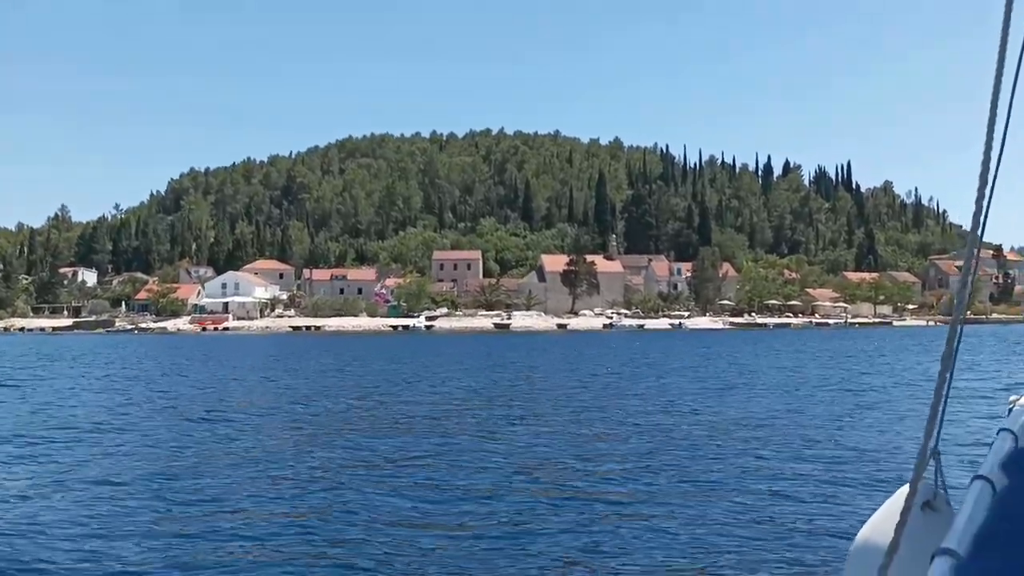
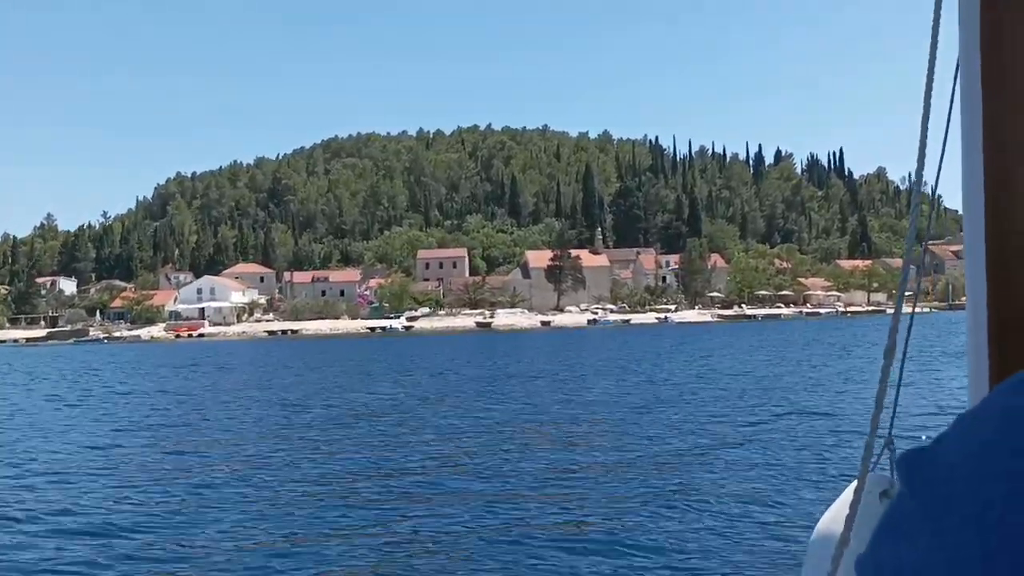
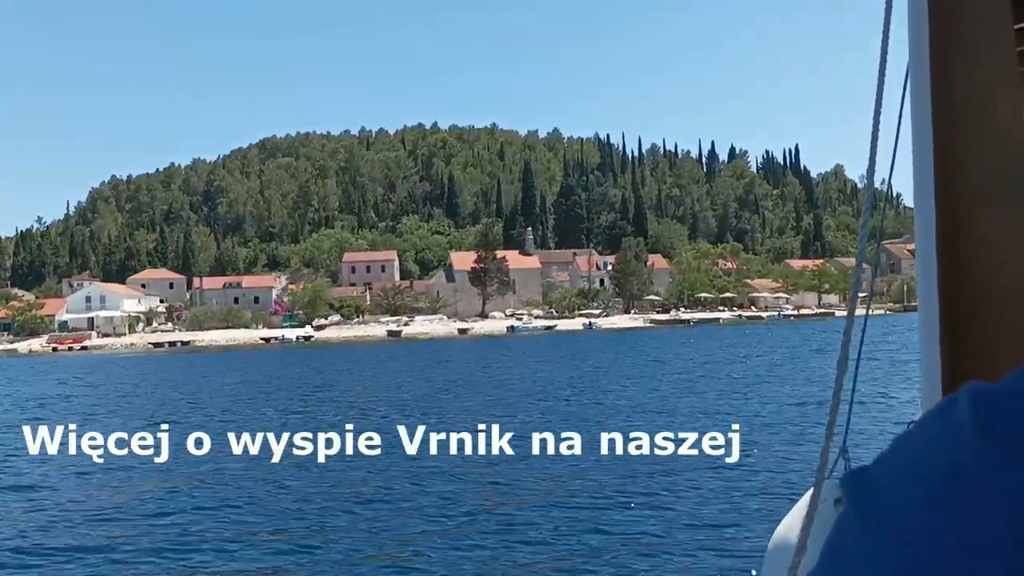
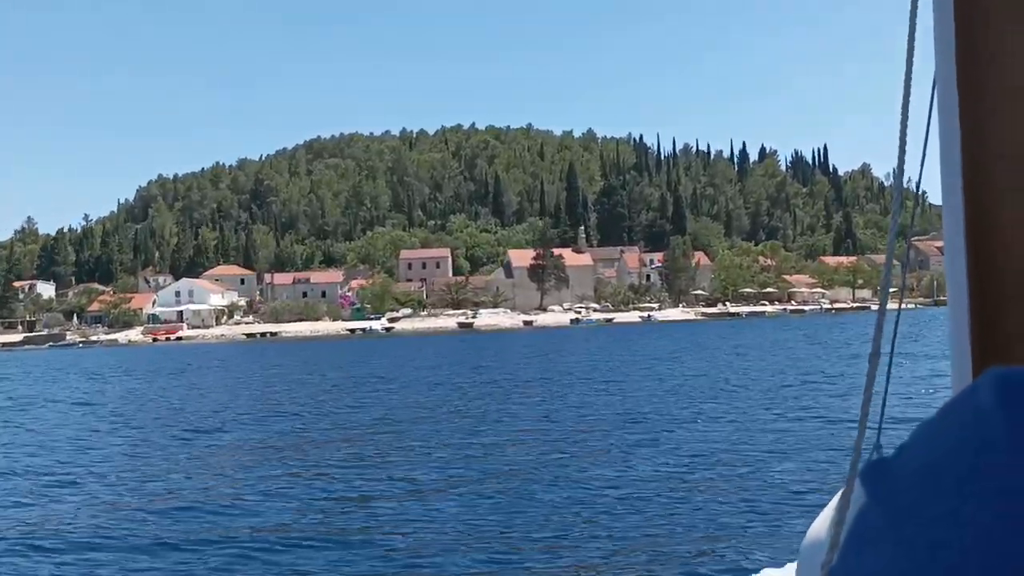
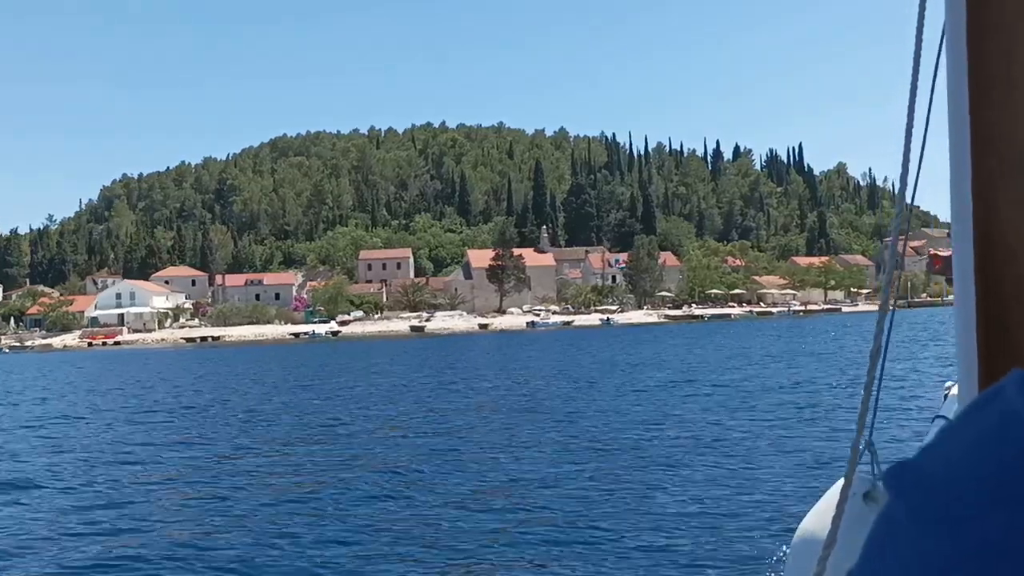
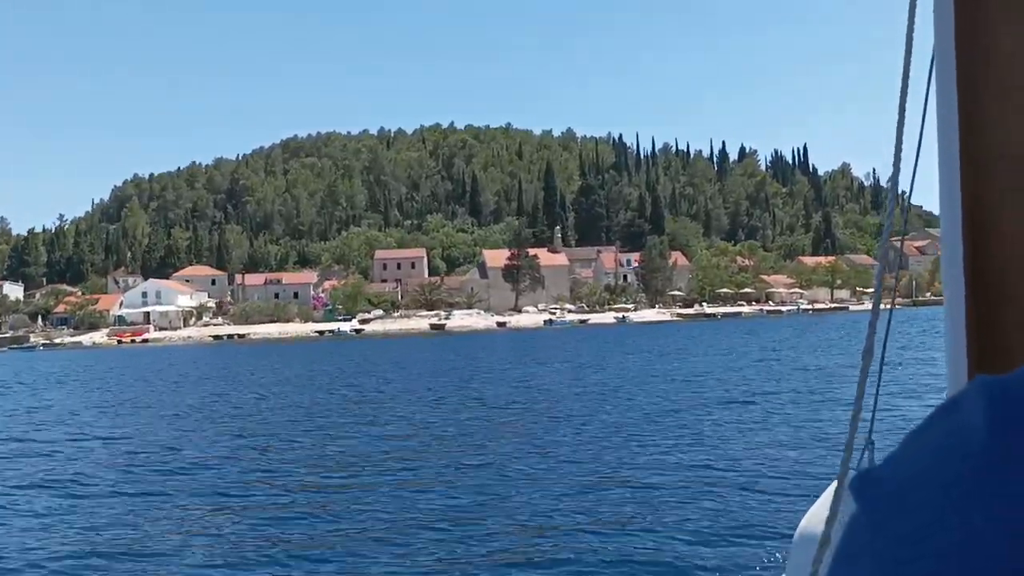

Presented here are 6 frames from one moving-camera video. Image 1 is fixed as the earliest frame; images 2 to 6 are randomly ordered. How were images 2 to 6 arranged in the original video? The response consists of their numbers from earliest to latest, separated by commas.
2, 4, 6, 5, 3
